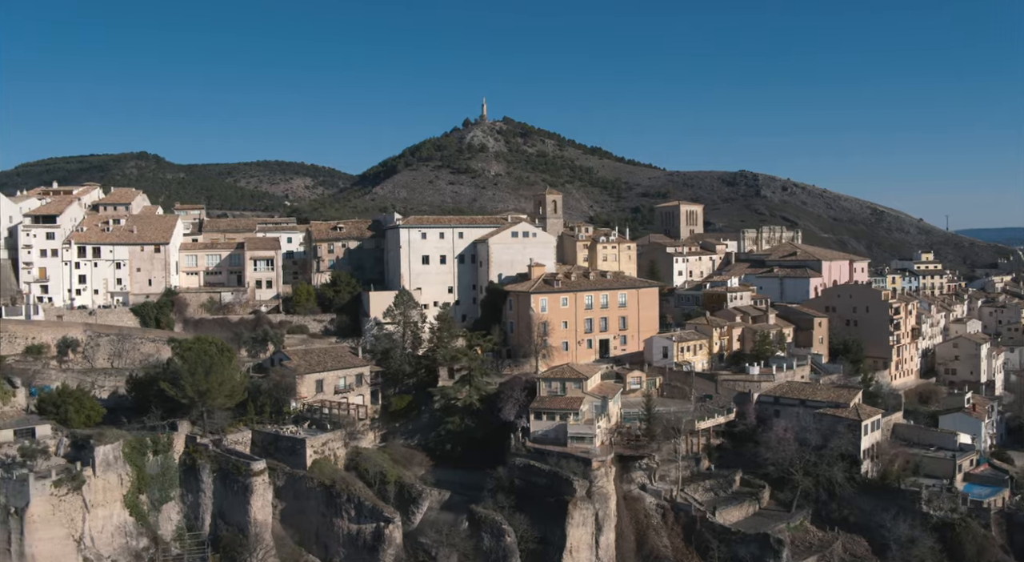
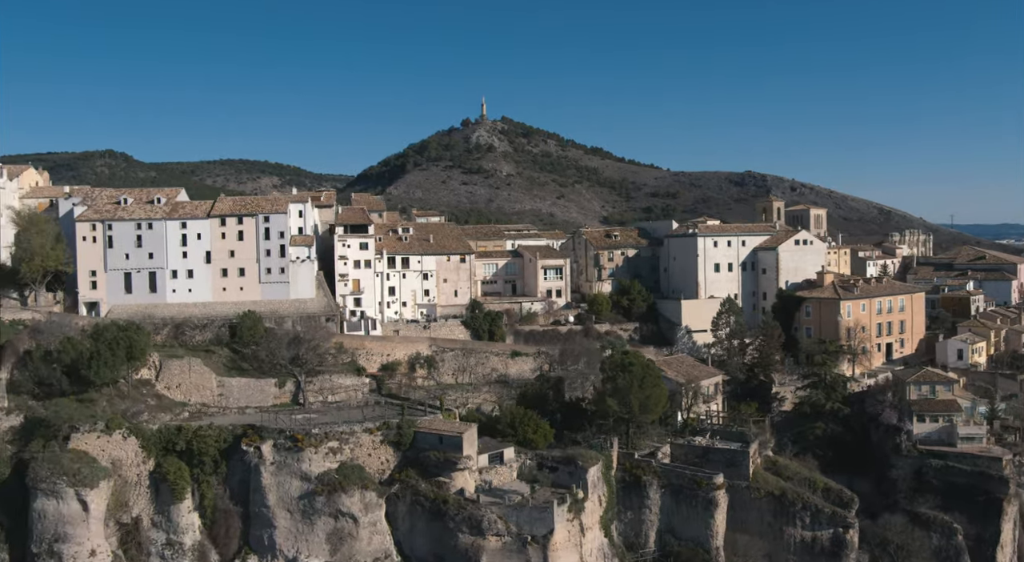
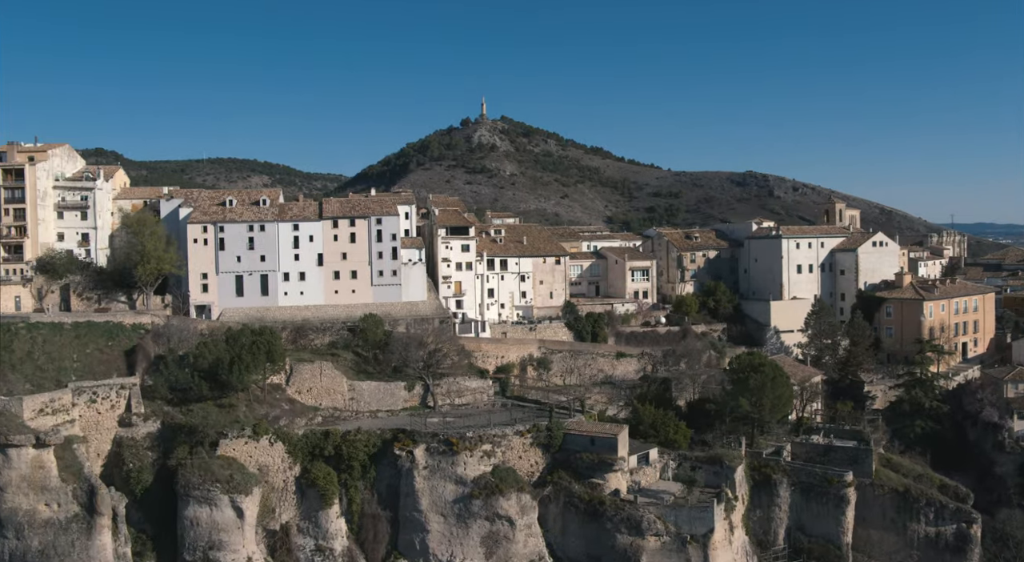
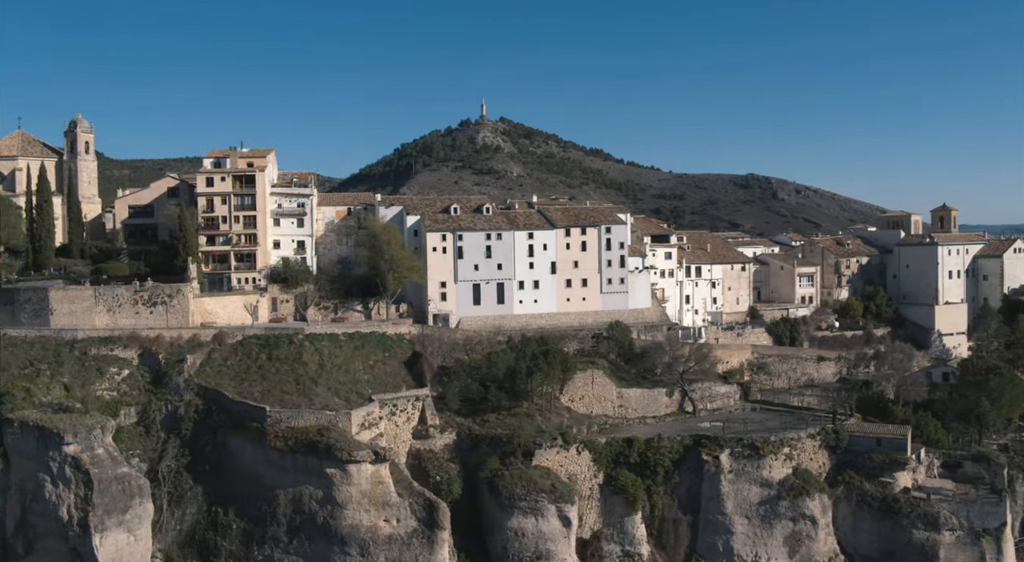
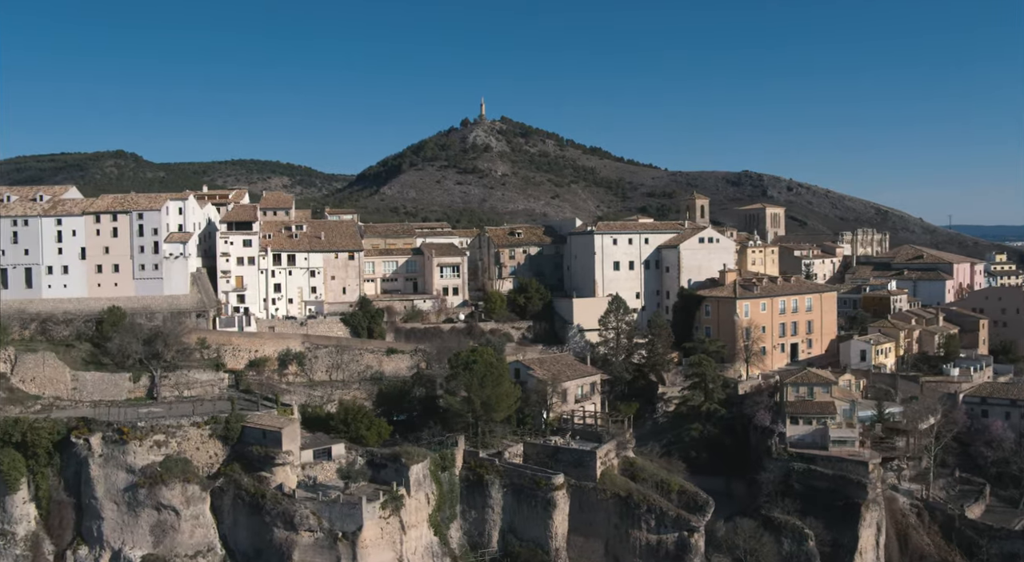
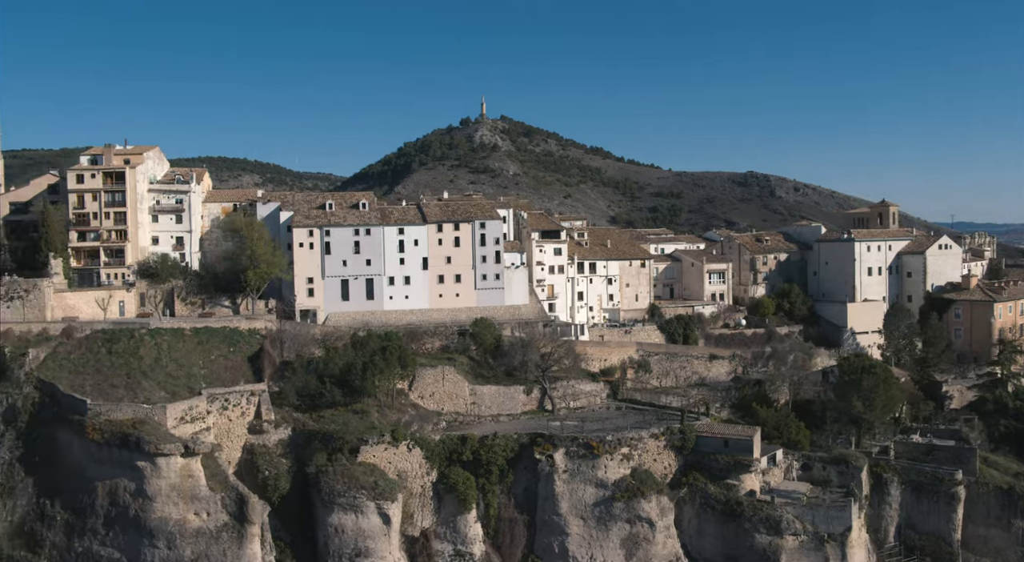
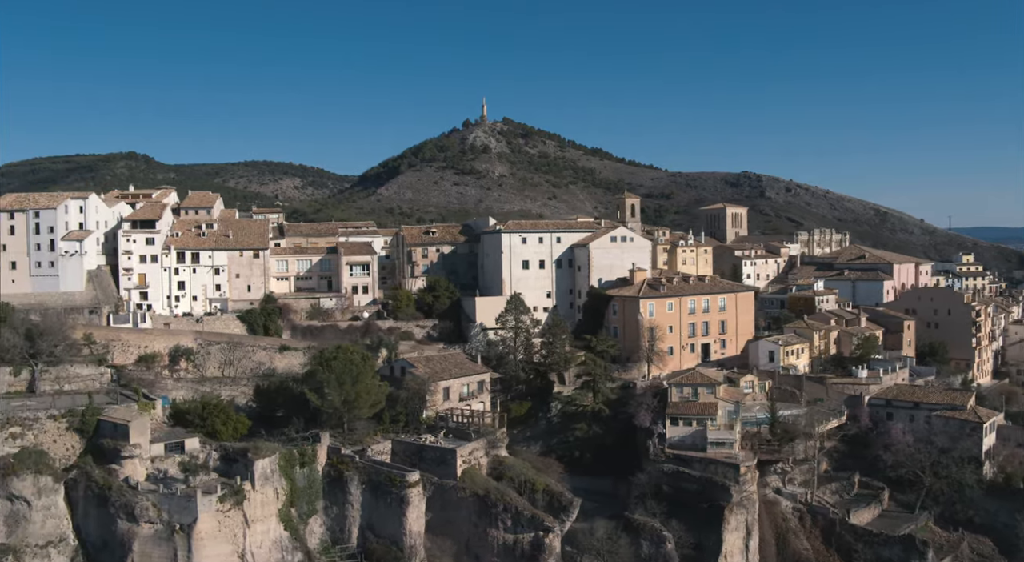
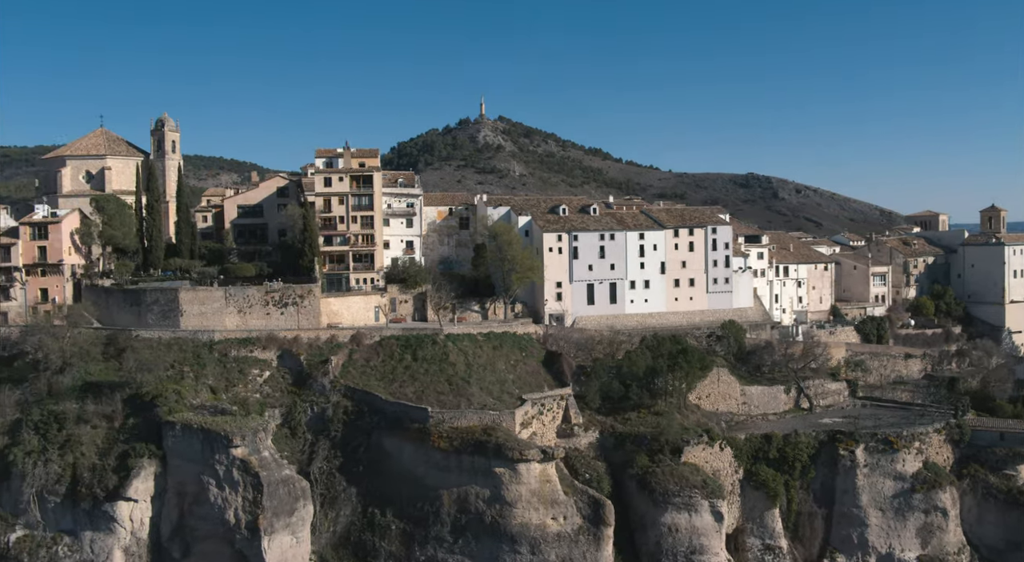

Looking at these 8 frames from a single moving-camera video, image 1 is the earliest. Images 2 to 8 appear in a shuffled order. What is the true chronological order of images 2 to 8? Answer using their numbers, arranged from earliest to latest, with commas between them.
7, 5, 2, 3, 6, 4, 8
